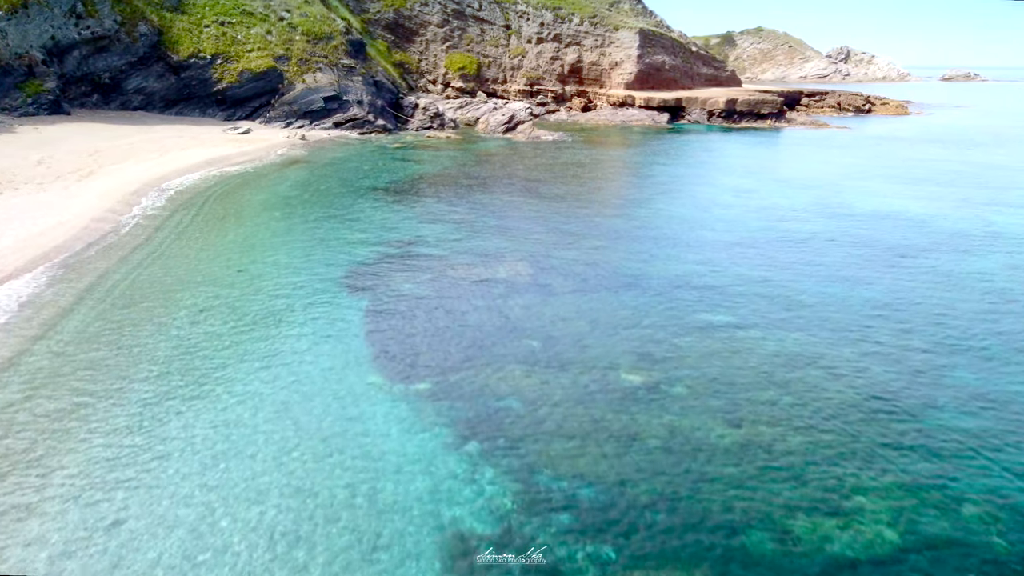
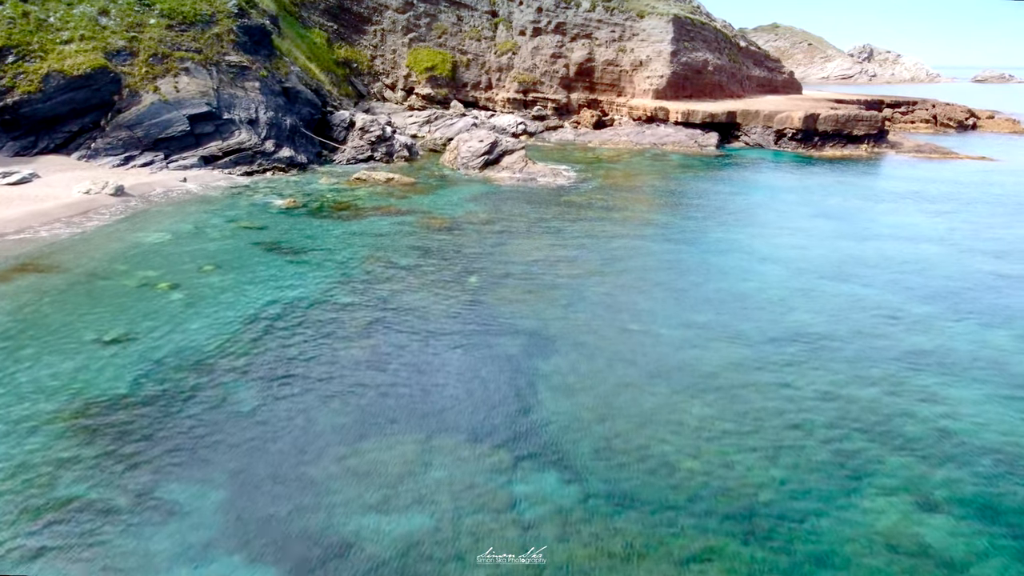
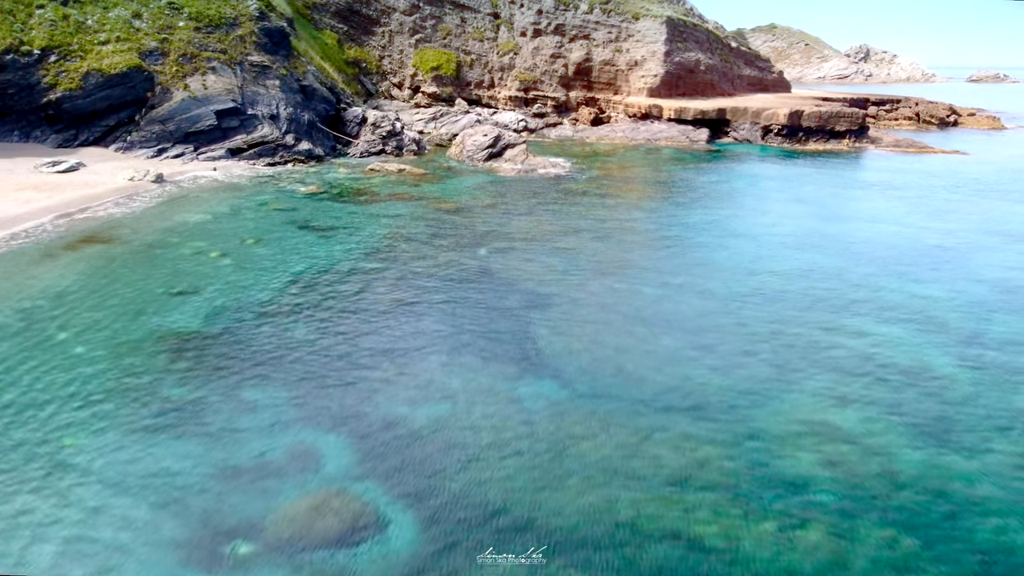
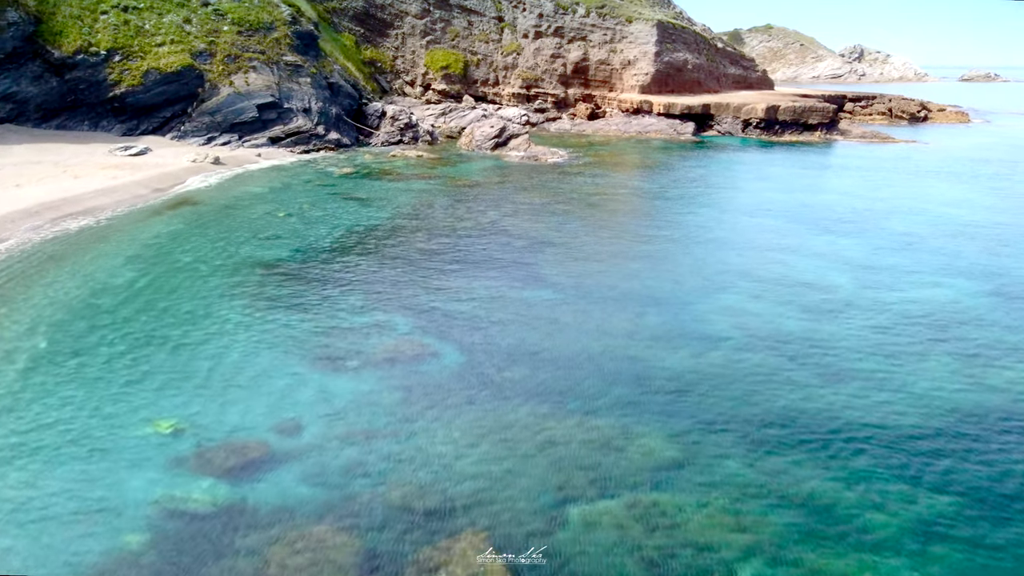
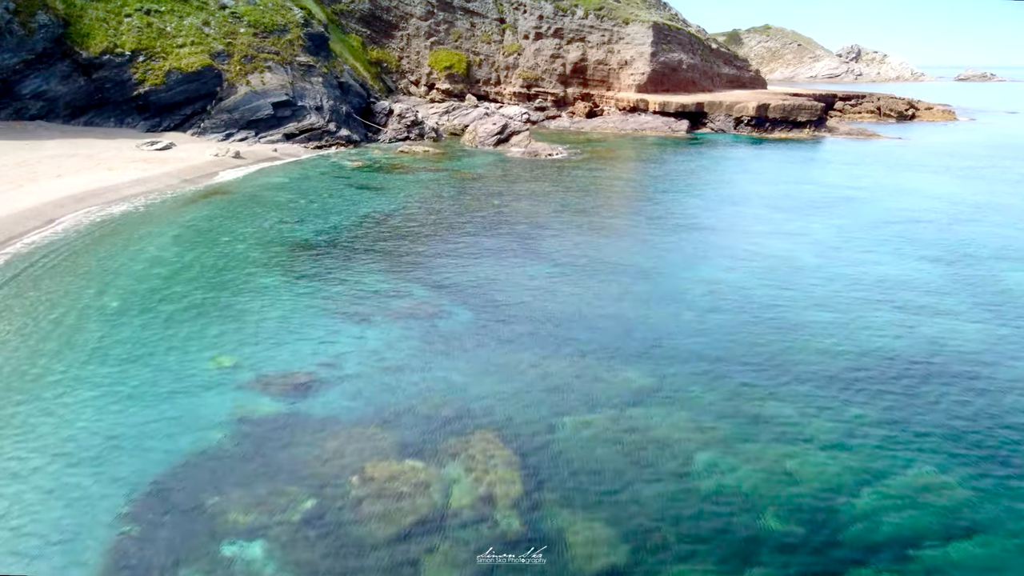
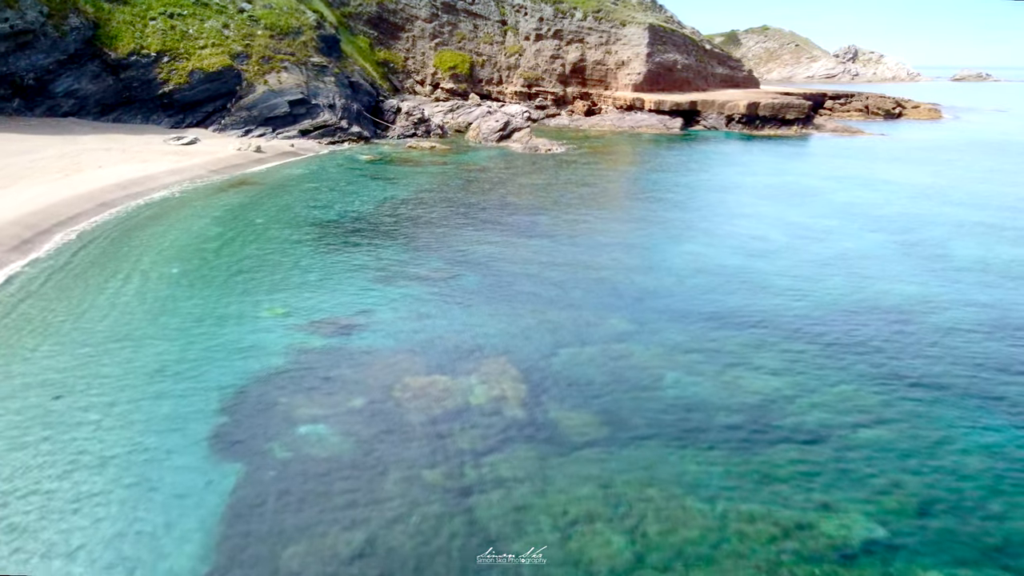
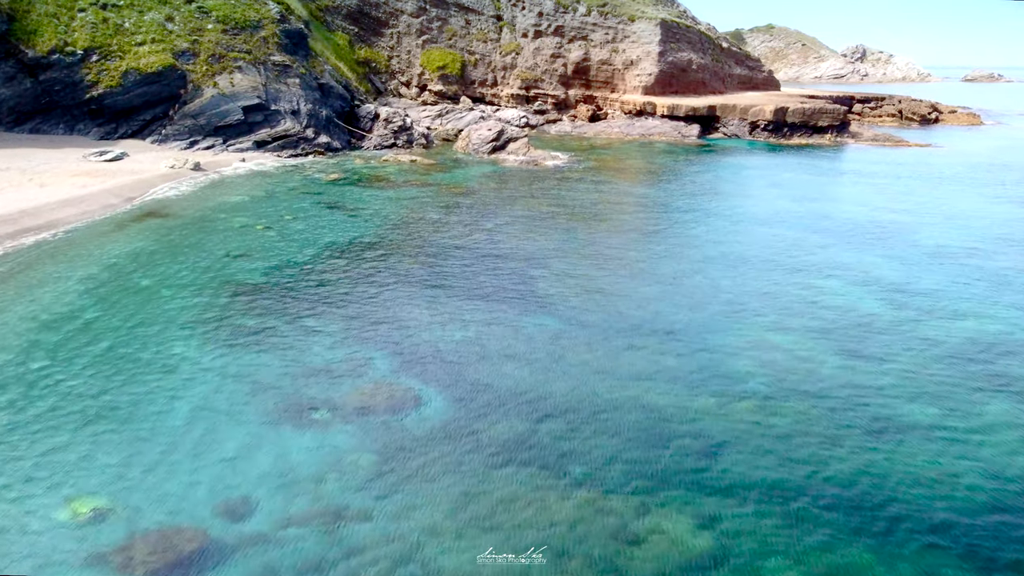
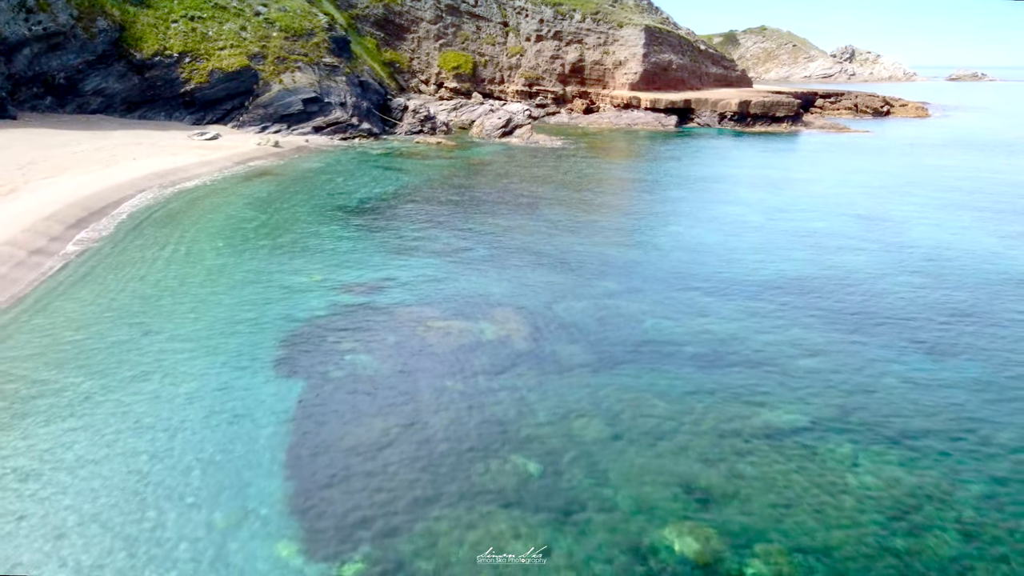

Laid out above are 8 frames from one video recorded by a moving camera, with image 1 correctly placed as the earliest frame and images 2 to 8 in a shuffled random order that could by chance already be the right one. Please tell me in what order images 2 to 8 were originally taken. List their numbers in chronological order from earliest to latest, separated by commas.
8, 6, 5, 4, 7, 3, 2
